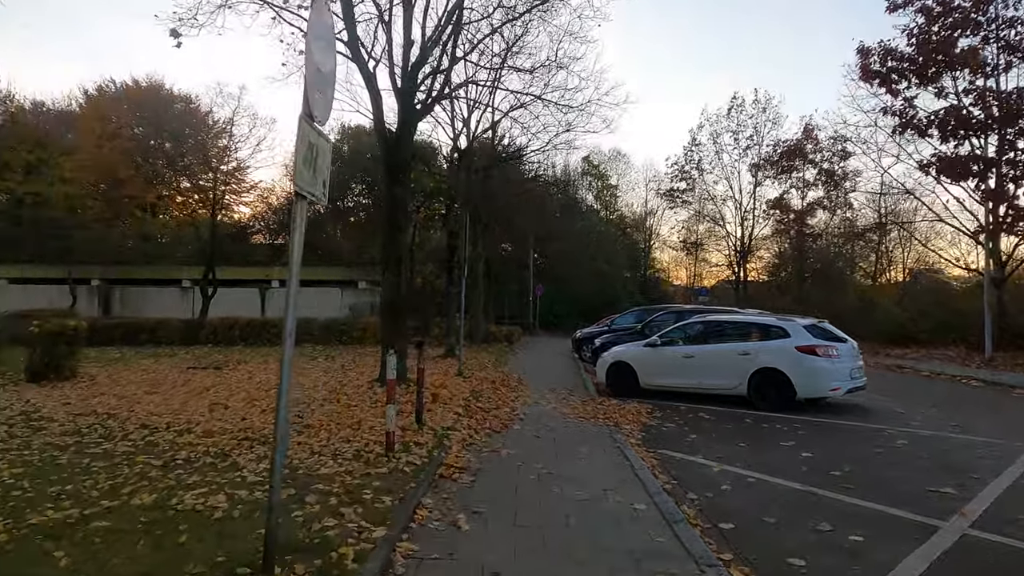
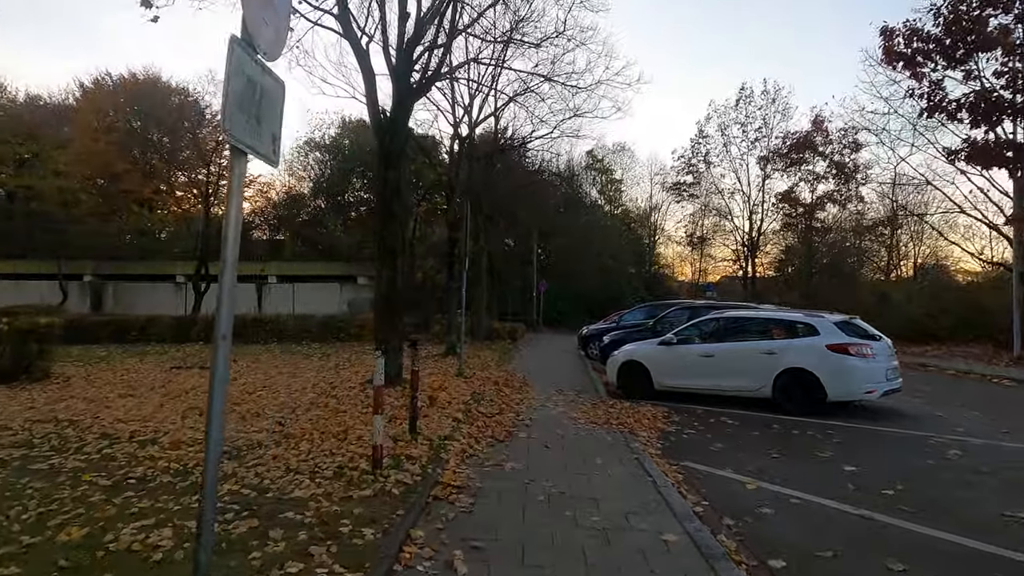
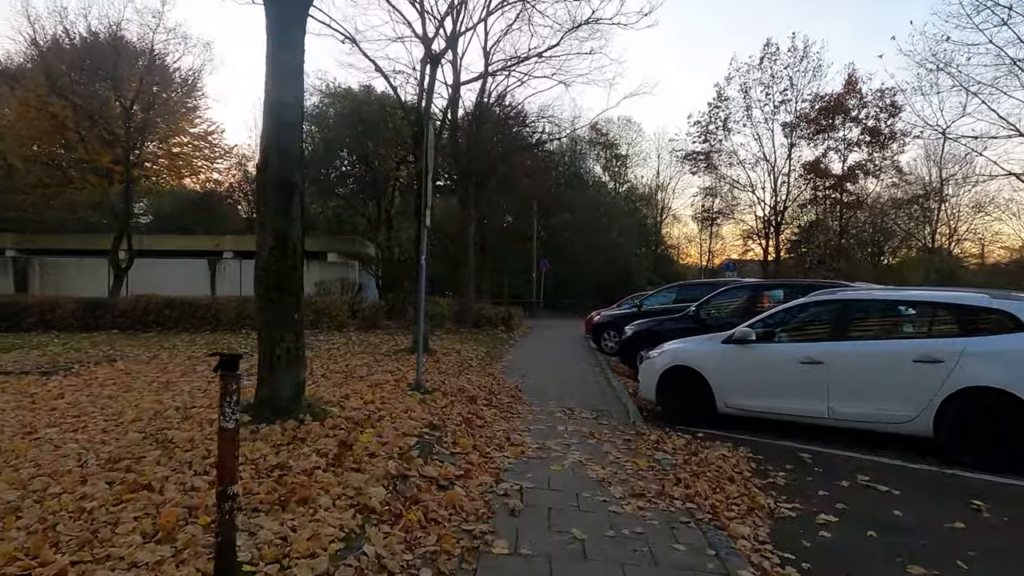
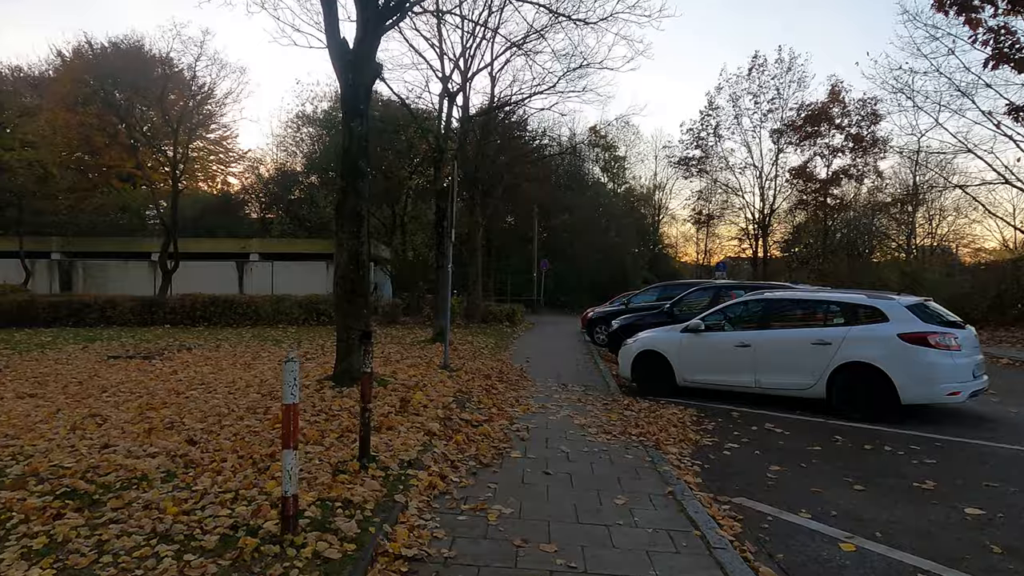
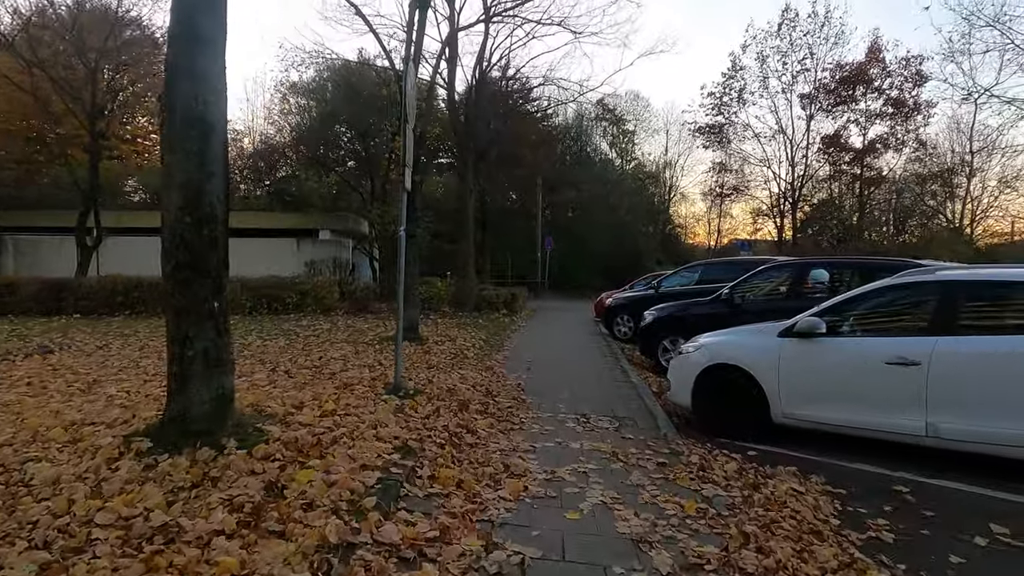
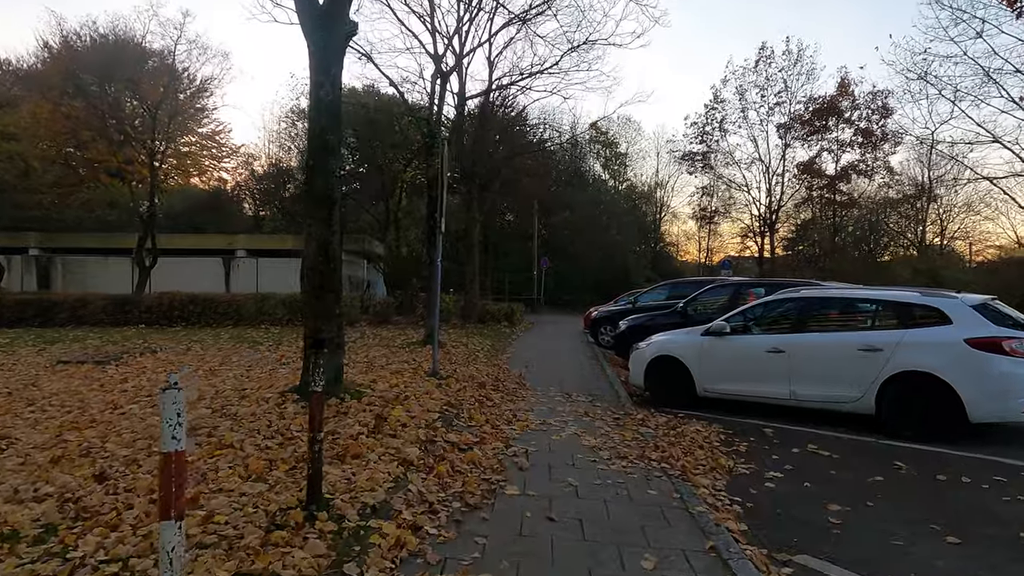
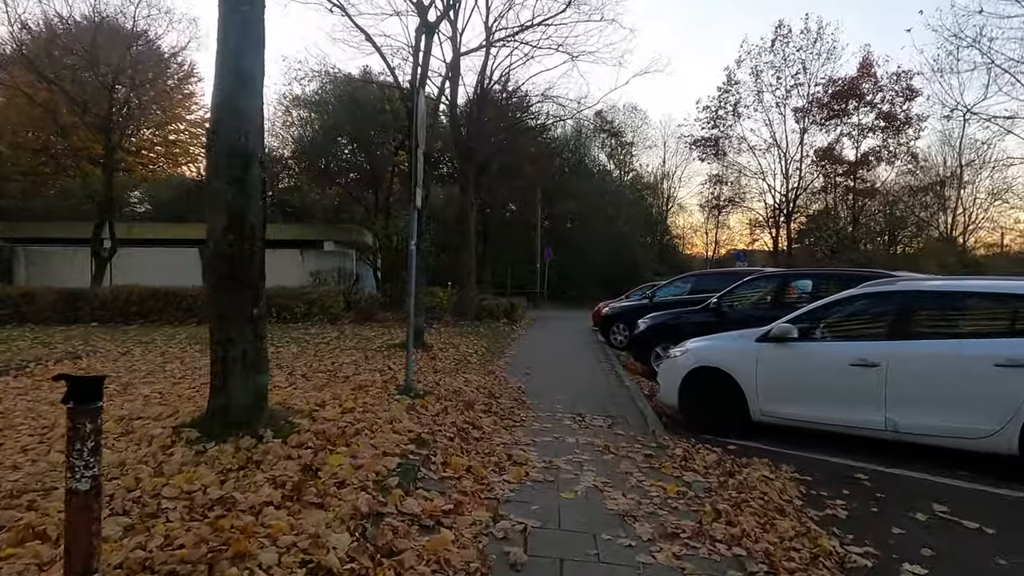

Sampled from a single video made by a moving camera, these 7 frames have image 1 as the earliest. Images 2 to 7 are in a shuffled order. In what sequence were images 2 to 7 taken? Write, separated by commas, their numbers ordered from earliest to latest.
2, 4, 6, 3, 7, 5
